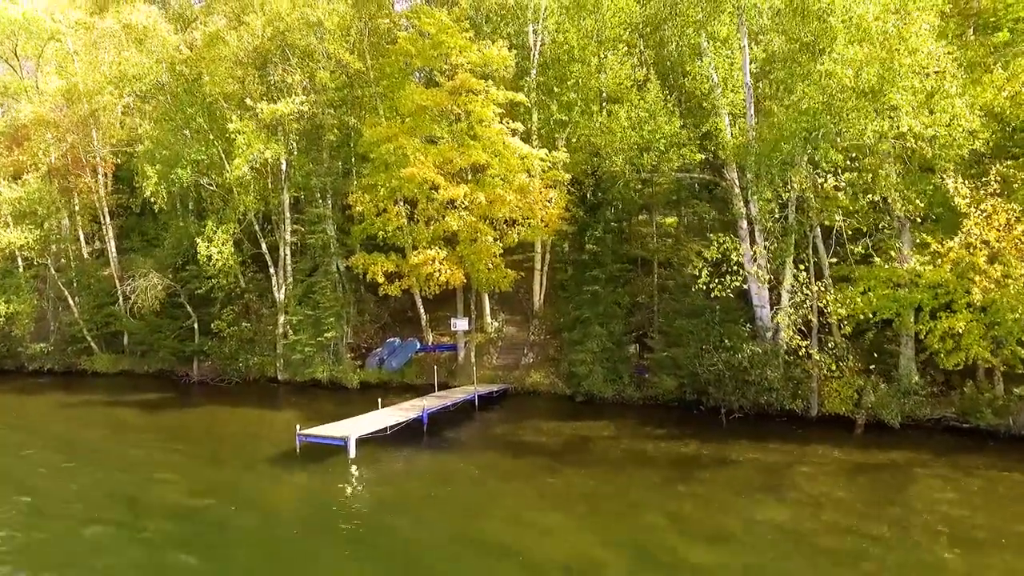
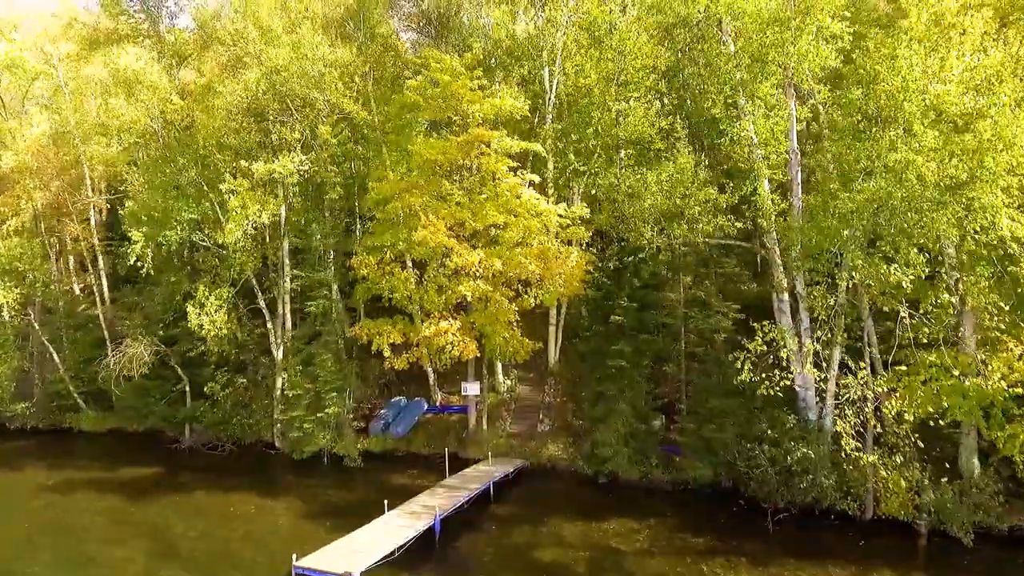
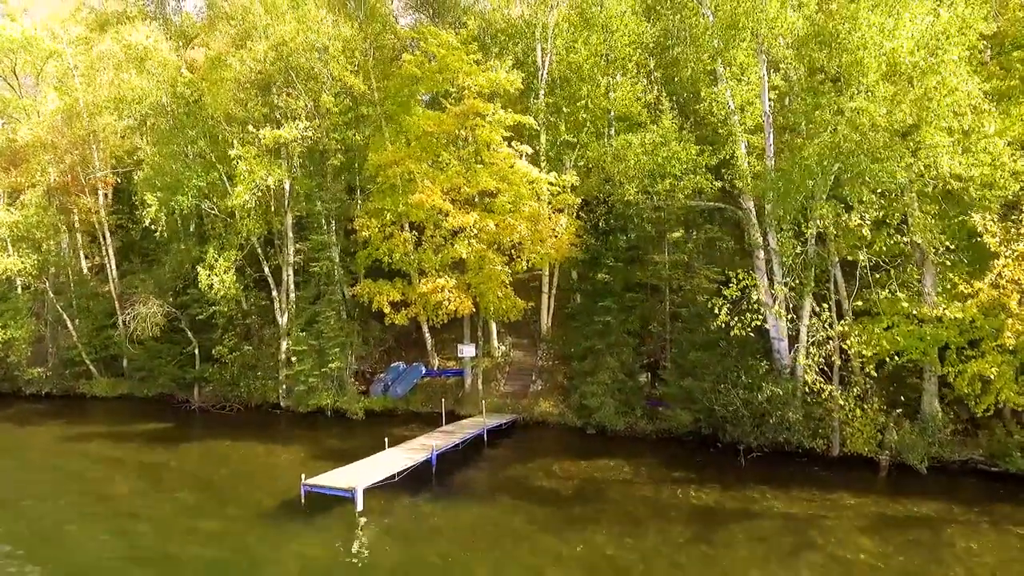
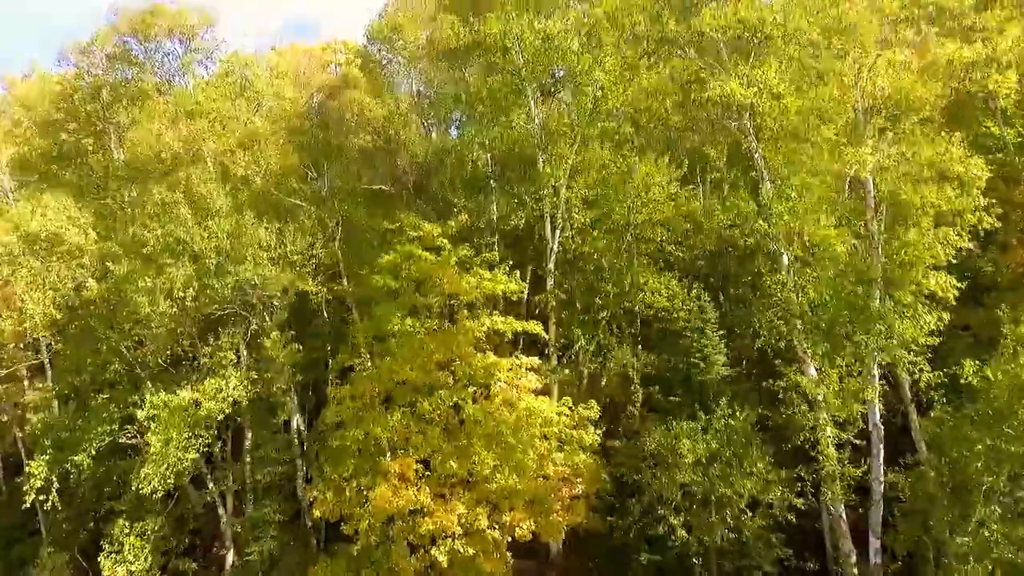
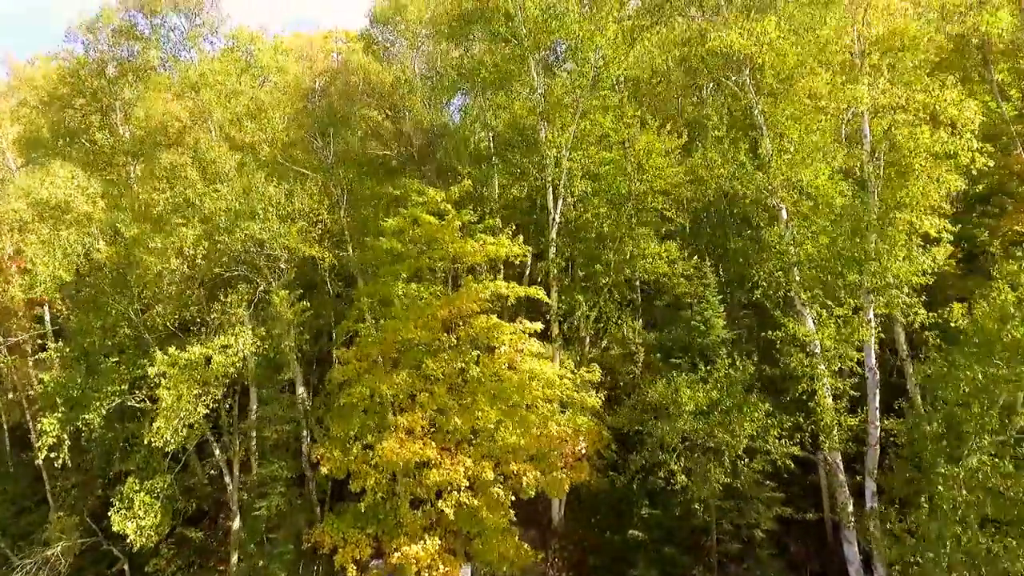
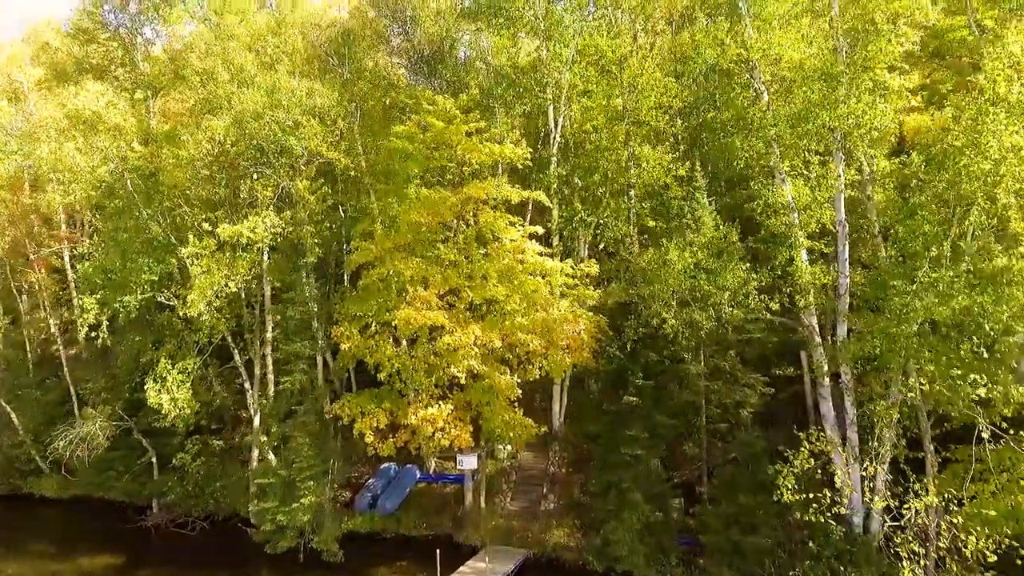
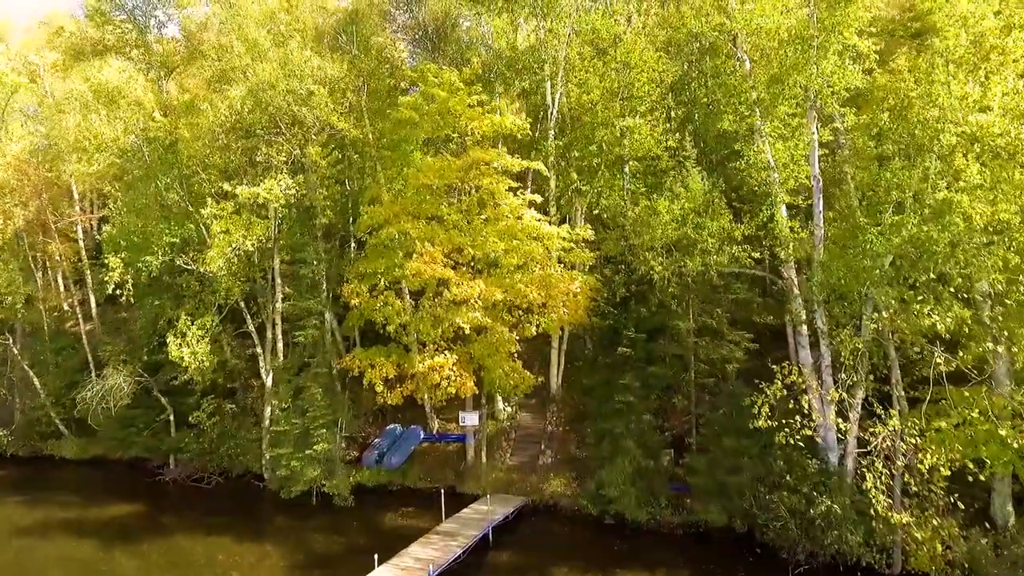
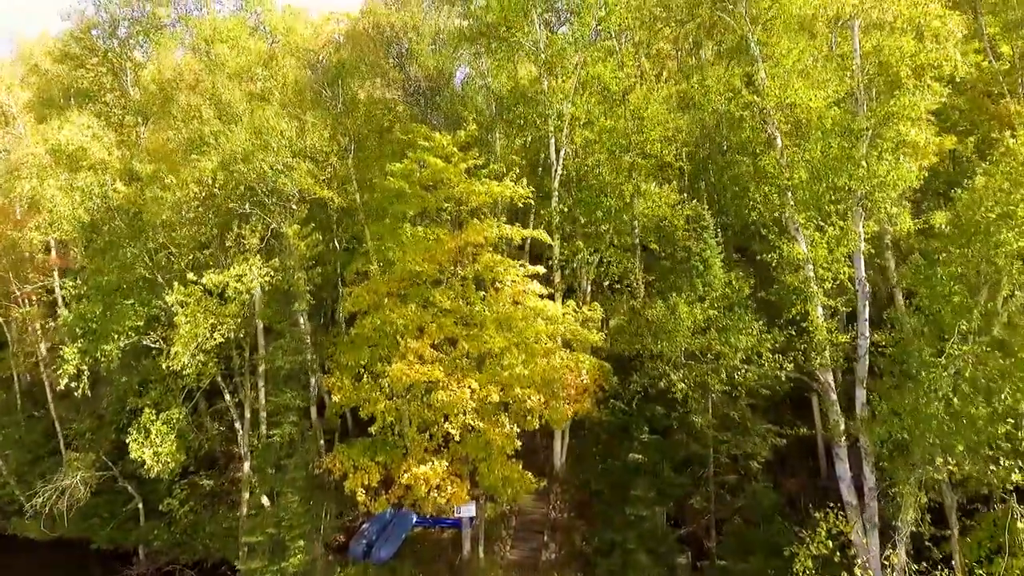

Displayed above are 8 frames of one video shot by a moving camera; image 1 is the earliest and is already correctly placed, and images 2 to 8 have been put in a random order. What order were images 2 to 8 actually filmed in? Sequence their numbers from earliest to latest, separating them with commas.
3, 2, 7, 6, 8, 5, 4
